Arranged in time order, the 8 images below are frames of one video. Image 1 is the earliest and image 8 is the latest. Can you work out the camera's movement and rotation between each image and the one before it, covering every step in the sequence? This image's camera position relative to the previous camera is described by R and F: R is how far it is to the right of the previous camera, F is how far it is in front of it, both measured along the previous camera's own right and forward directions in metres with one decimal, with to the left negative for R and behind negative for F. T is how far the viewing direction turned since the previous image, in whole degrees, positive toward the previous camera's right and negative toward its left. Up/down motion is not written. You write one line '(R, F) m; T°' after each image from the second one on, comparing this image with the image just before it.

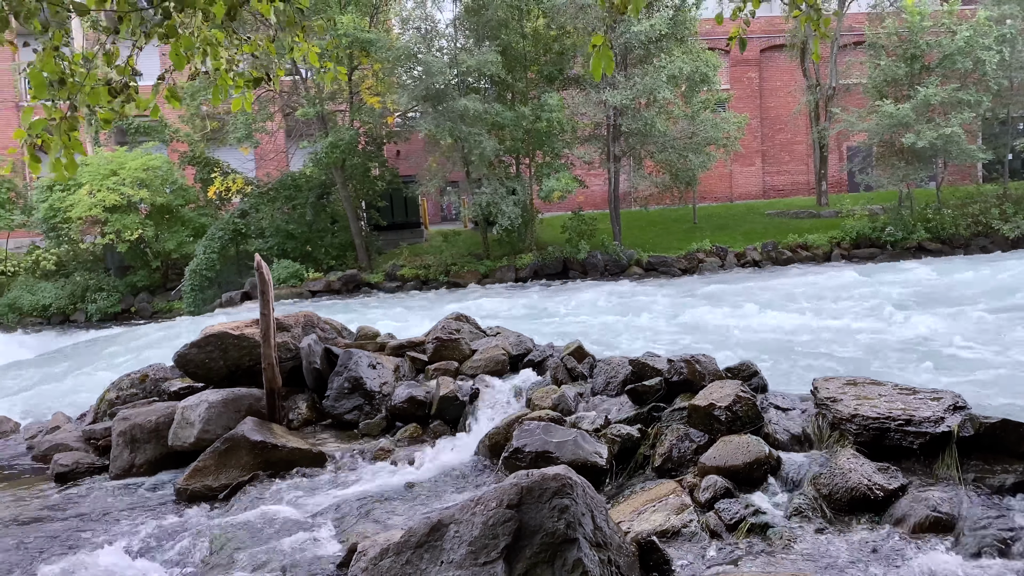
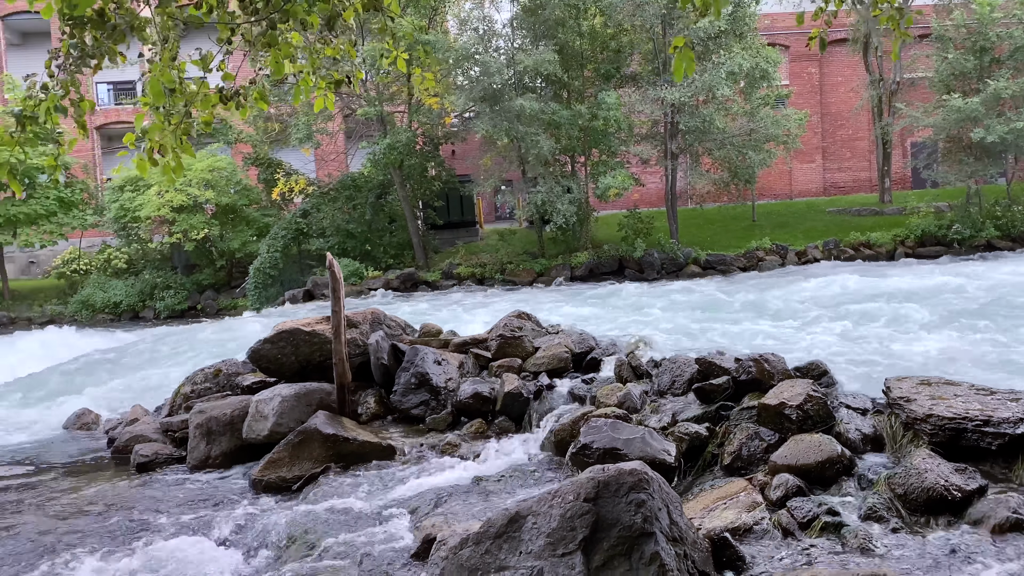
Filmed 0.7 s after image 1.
(-0.1, -0.1) m; -4°
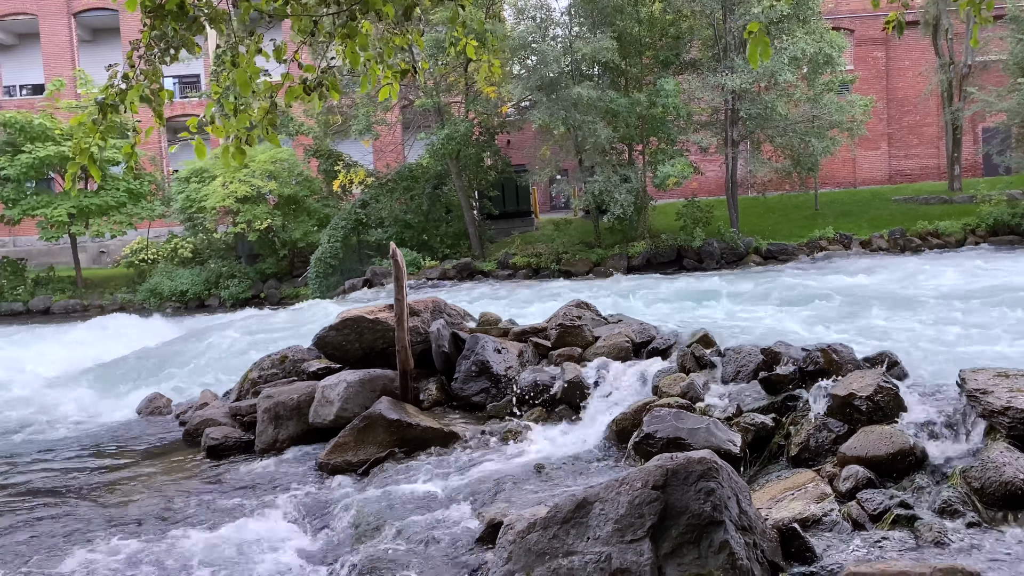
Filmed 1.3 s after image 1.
(-0.1, 0.0) m; -4°
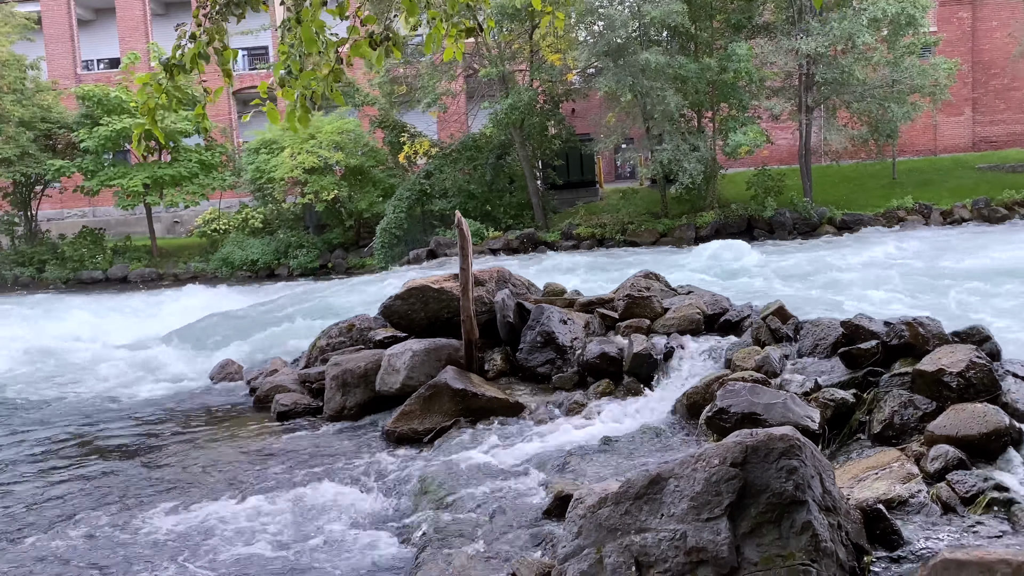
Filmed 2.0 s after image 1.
(-0.1, +0.2) m; -4°
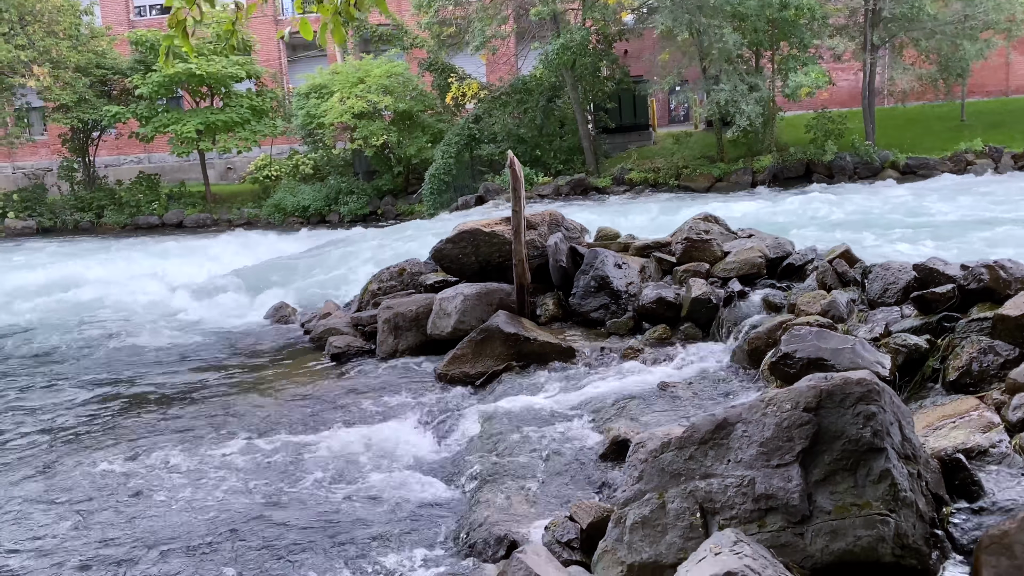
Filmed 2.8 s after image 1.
(-0.1, +0.2) m; -3°
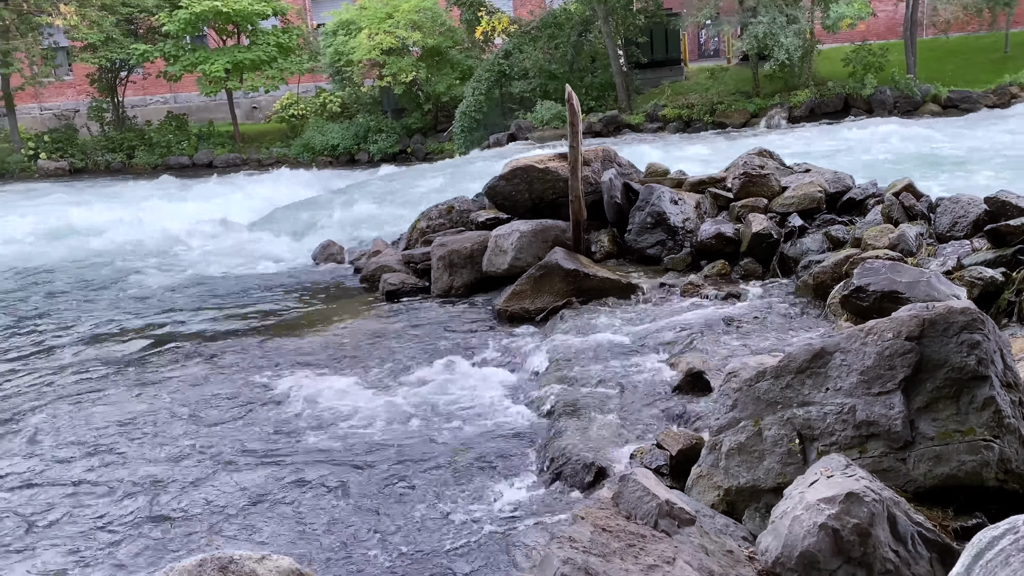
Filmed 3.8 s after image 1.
(-0.5, -0.1) m; -1°
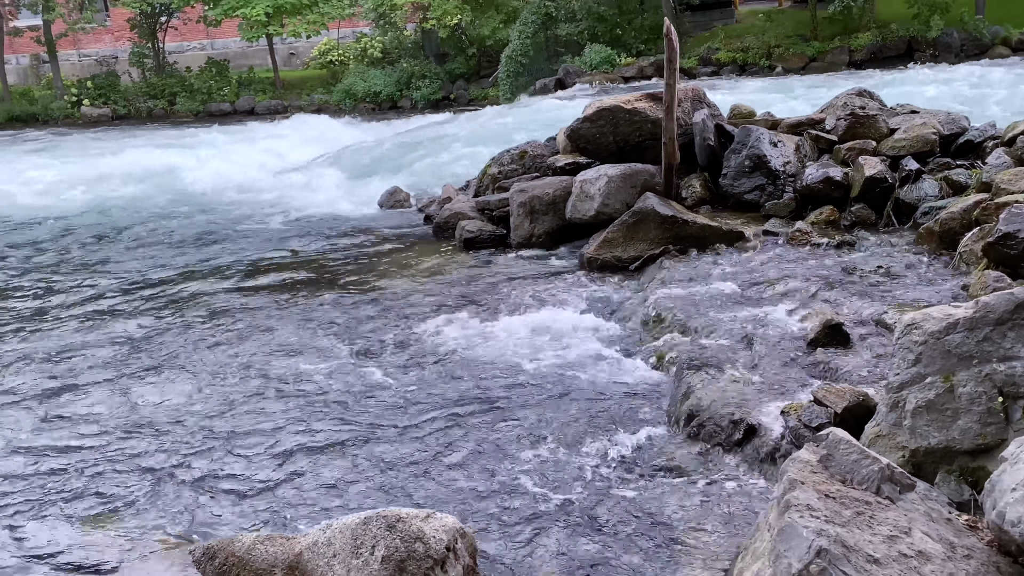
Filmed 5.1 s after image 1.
(-0.8, +0.4) m; -2°
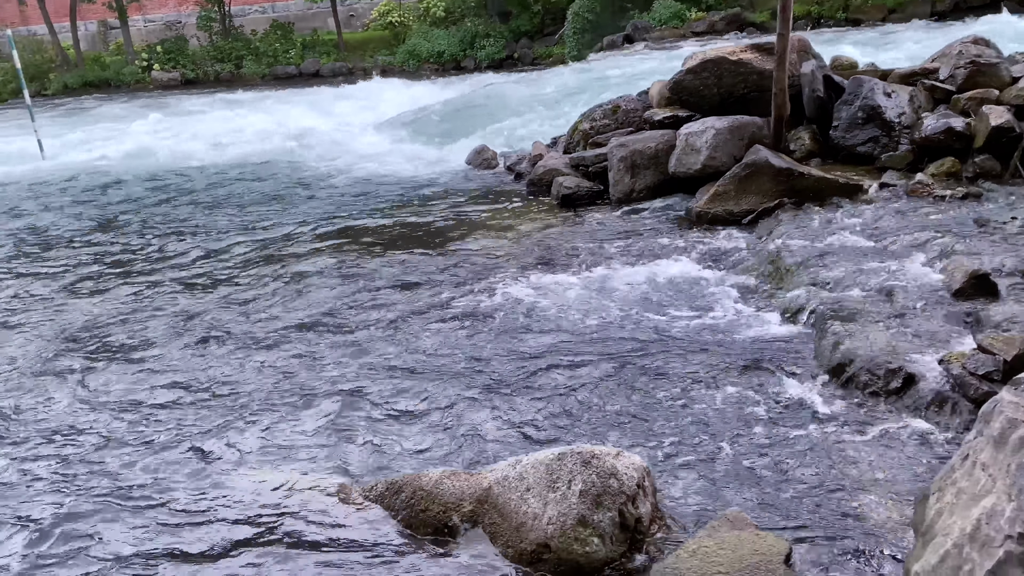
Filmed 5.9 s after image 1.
(-0.7, -0.1) m; -3°
